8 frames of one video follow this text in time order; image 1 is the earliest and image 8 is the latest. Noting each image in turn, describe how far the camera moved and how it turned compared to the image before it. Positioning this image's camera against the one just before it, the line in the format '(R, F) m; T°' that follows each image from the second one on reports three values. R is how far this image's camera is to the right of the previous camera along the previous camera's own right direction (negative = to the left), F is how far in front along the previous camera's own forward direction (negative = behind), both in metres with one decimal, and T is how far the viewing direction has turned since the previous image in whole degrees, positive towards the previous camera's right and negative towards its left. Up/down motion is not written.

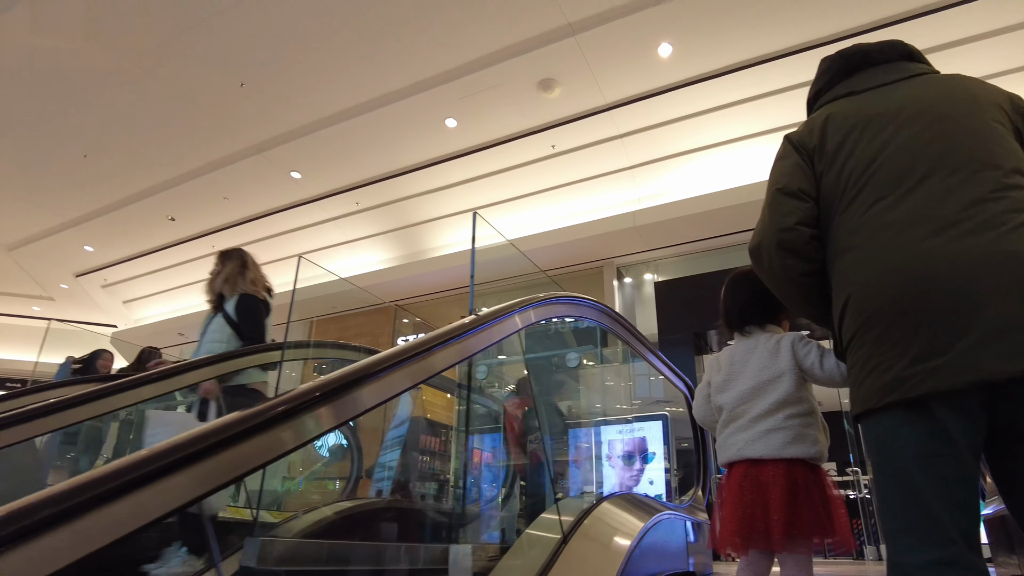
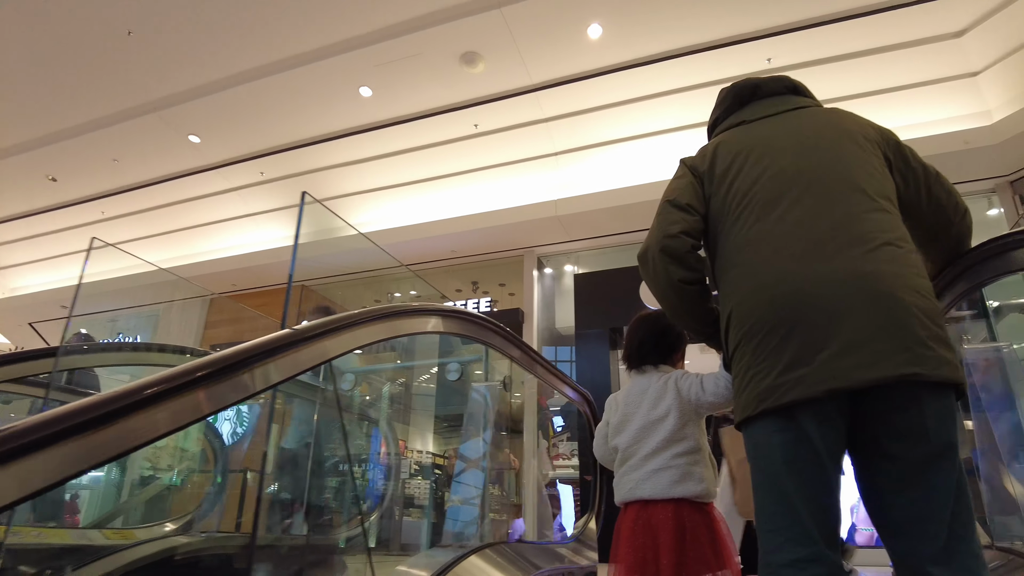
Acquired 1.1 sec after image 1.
(+0.2, +0.3) m; +6°
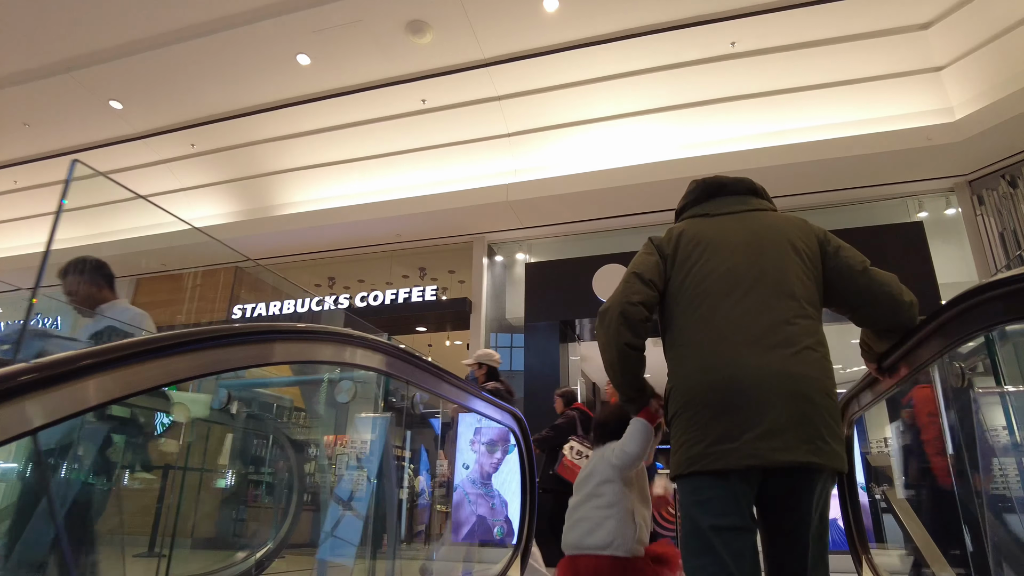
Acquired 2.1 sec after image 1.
(+0.1, +0.4) m; +4°
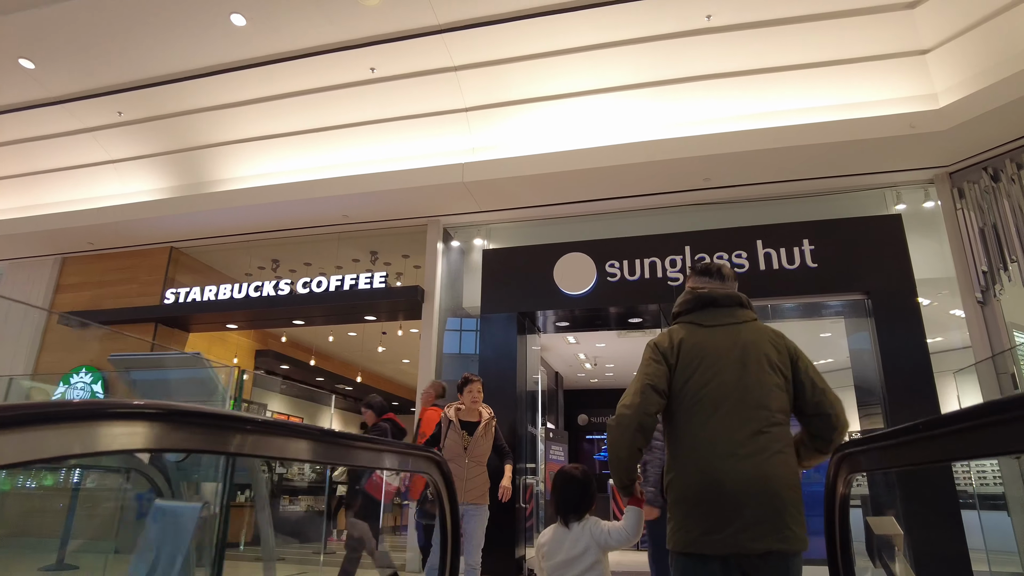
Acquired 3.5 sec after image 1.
(+0.1, +0.4) m; +3°
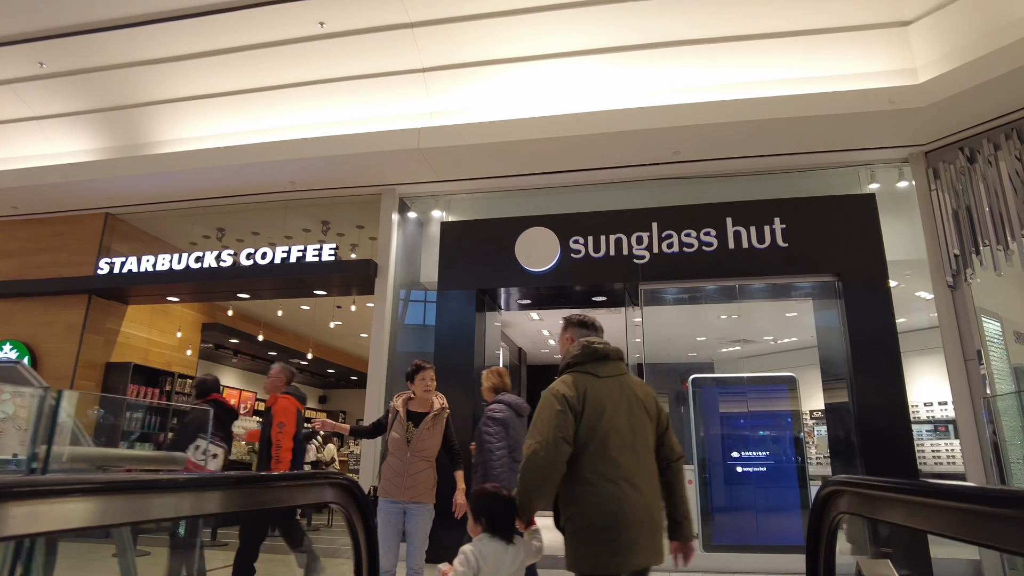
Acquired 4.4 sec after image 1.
(+0.1, +0.3) m; +3°
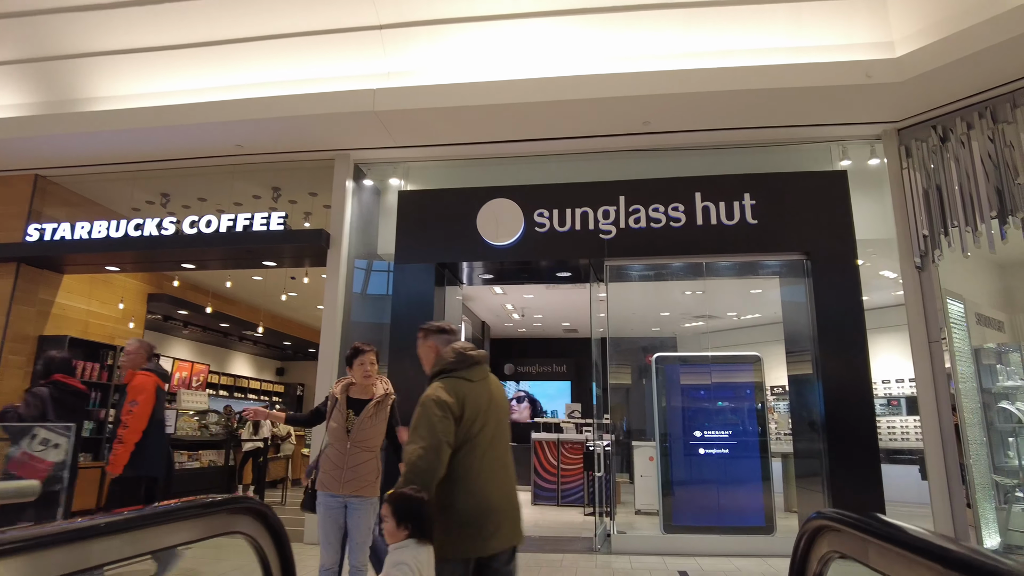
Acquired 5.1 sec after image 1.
(0.0, +0.2) m; +3°
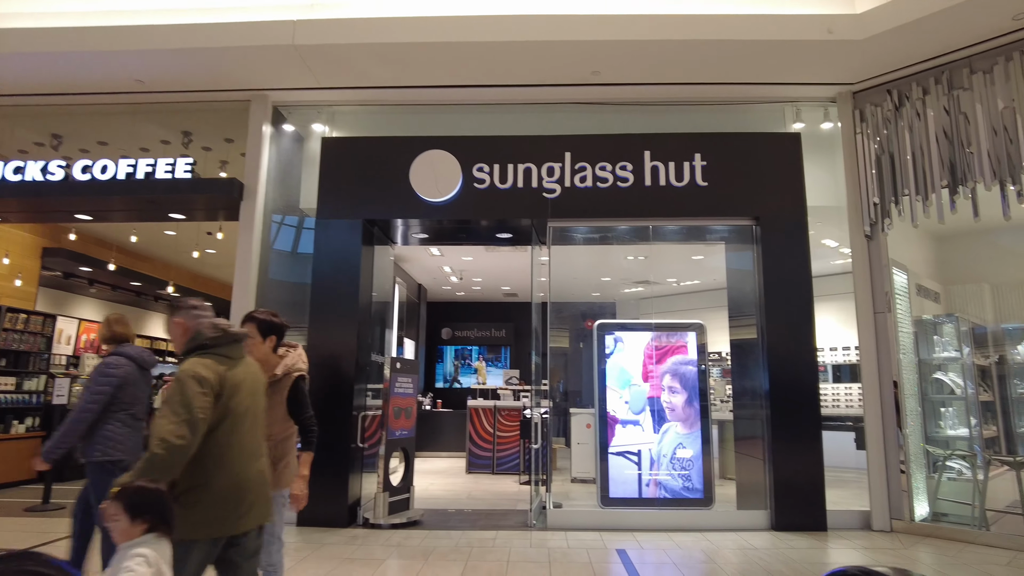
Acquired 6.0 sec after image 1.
(0.0, +0.4) m; +5°
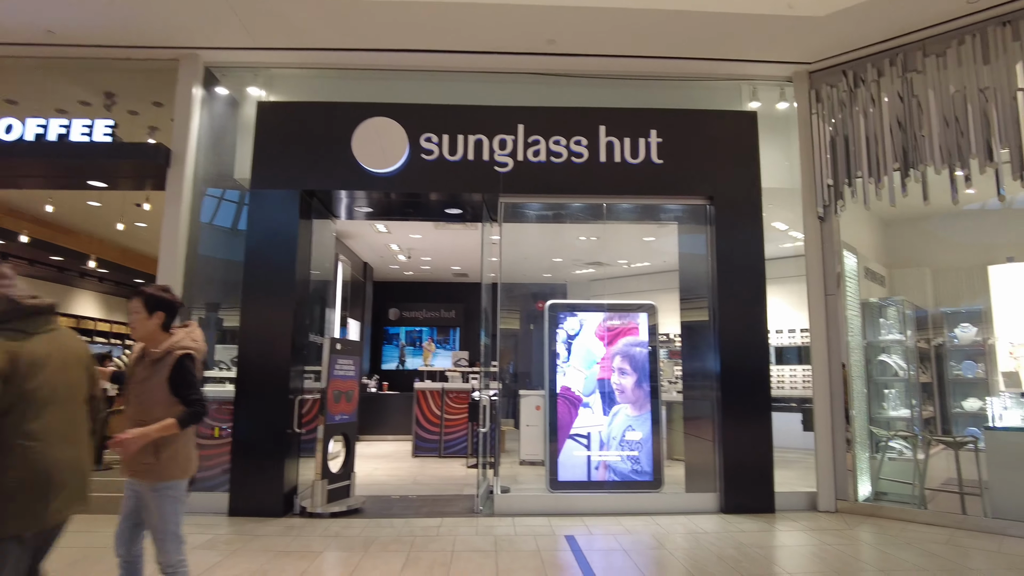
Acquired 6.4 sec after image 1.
(0.0, +0.2) m; +4°
